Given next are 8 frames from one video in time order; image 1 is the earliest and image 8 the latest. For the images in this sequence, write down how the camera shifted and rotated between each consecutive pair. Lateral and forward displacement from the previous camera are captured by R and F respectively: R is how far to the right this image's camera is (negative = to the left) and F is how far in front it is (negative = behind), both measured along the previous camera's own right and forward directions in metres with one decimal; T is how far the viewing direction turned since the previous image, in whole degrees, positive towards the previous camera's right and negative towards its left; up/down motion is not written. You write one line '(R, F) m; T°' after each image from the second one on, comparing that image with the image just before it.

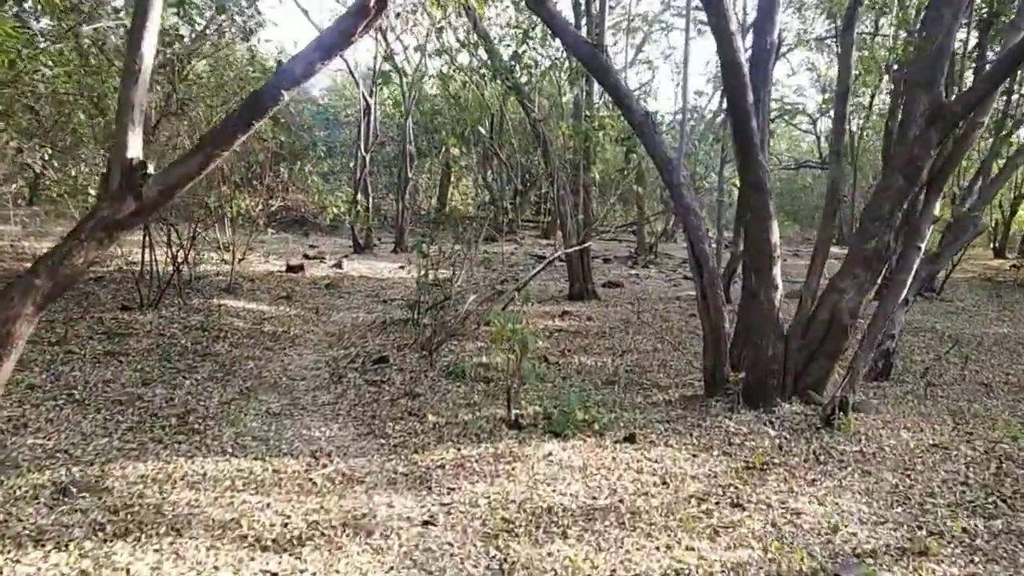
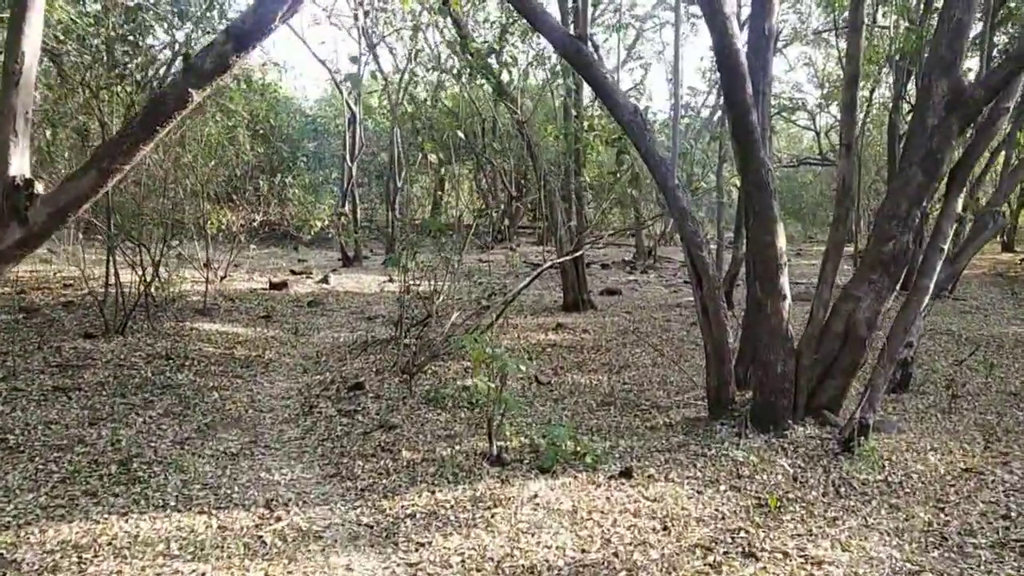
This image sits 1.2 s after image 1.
(+0.1, +0.5) m; 0°
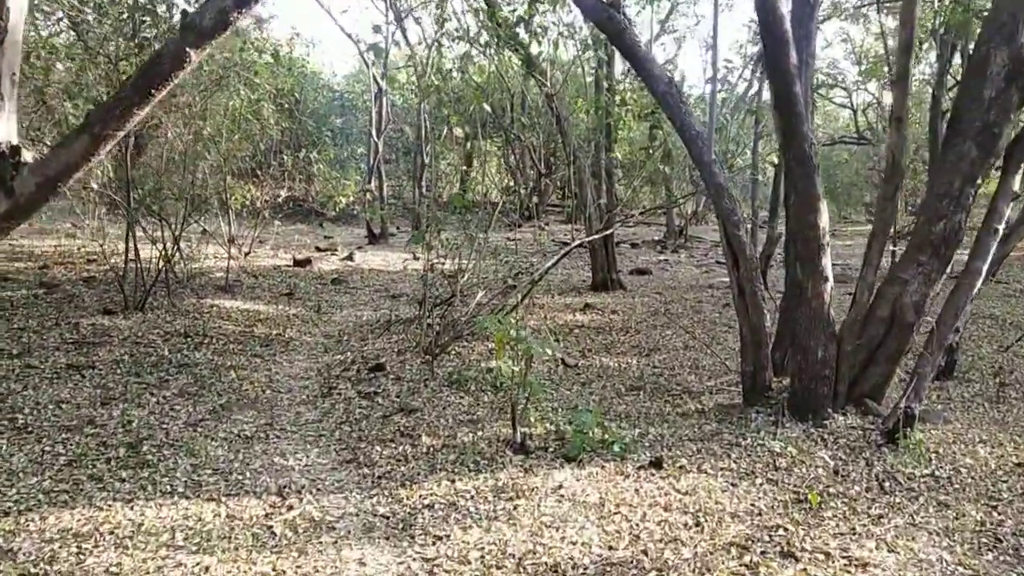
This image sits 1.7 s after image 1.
(0.0, +0.2) m; -2°
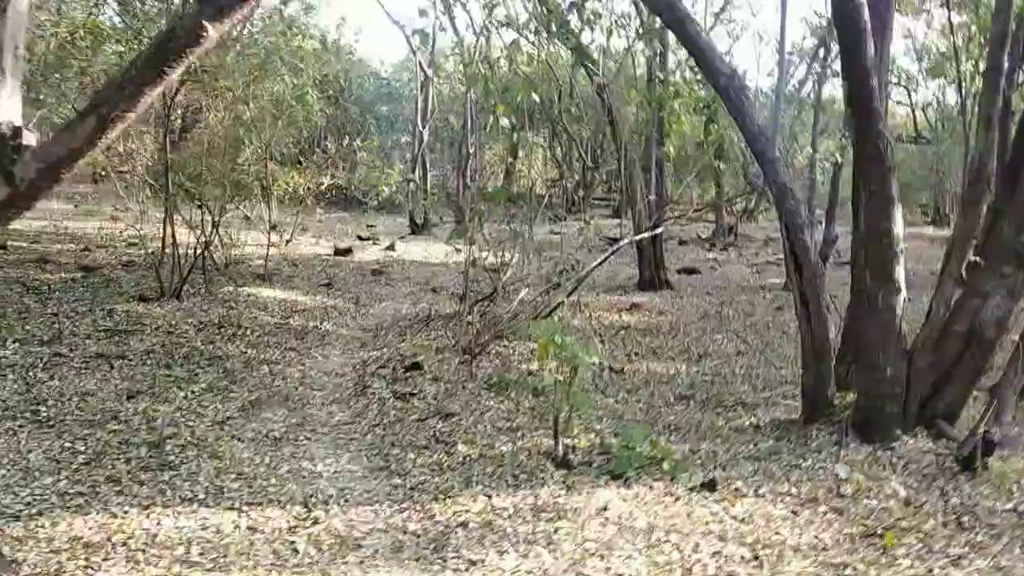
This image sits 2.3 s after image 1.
(0.0, +0.3) m; -3°
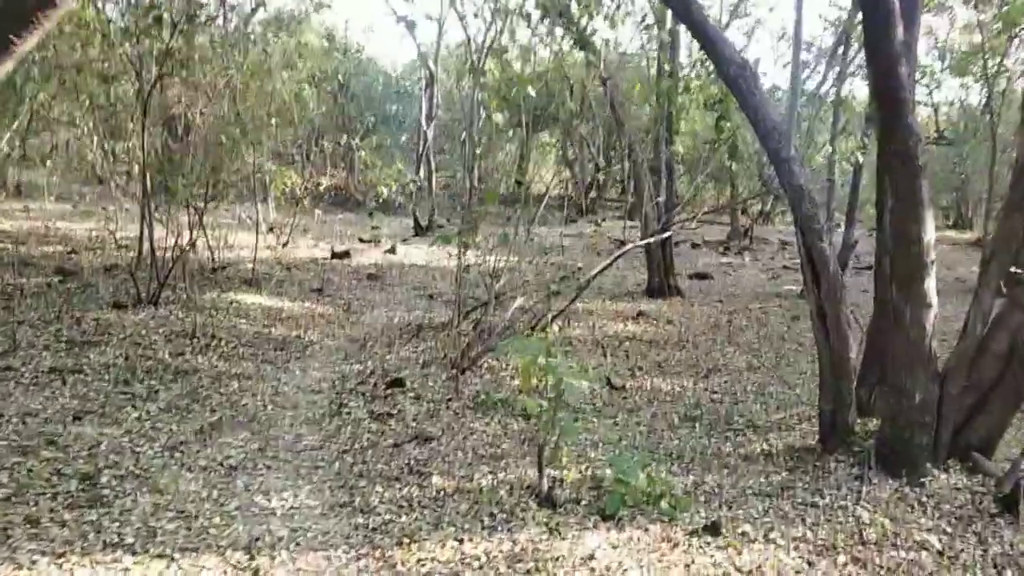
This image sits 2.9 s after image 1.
(+0.1, +0.5) m; -1°
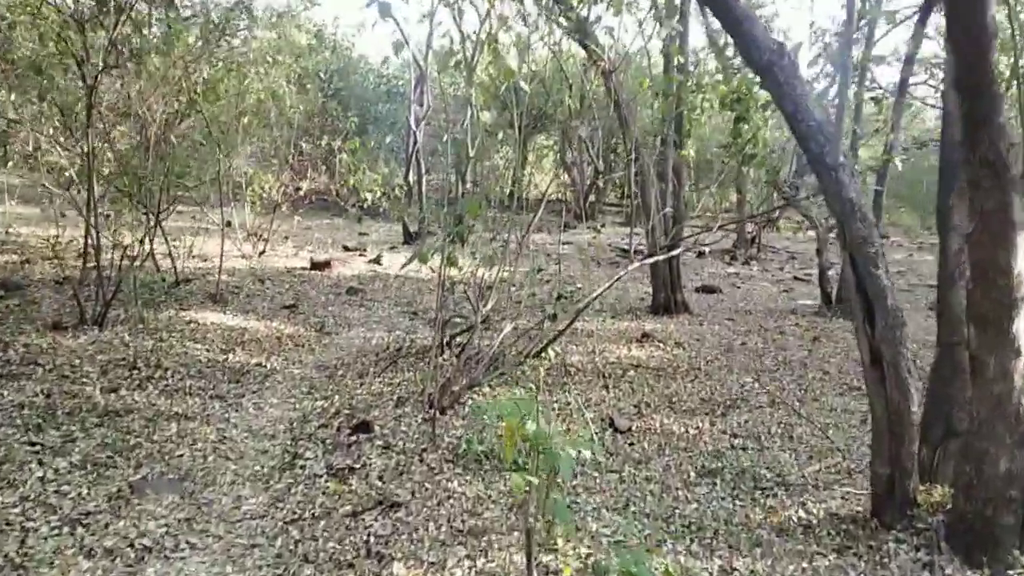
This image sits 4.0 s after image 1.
(0.0, +0.8) m; 0°
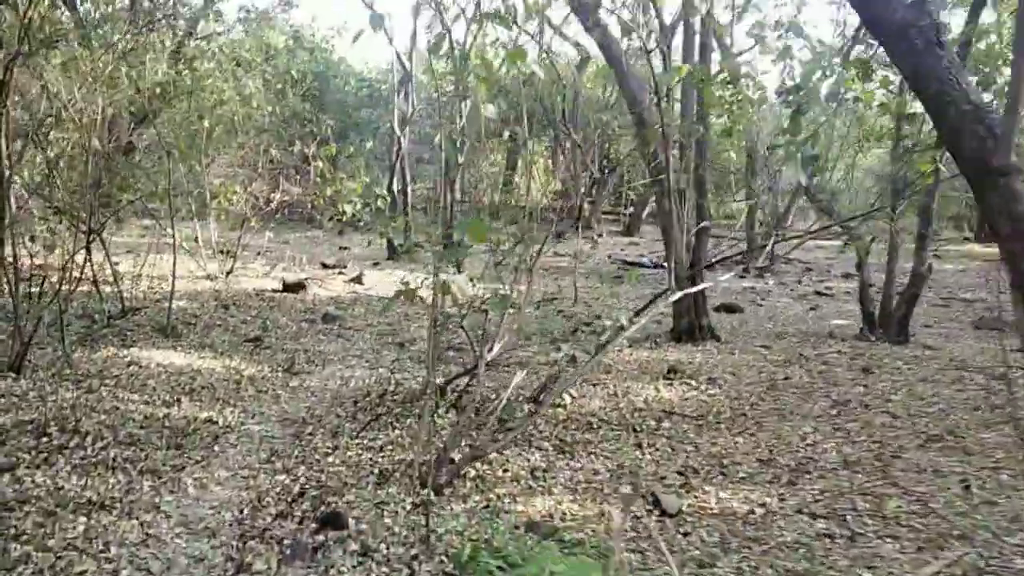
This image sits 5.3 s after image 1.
(-0.1, +1.1) m; +1°
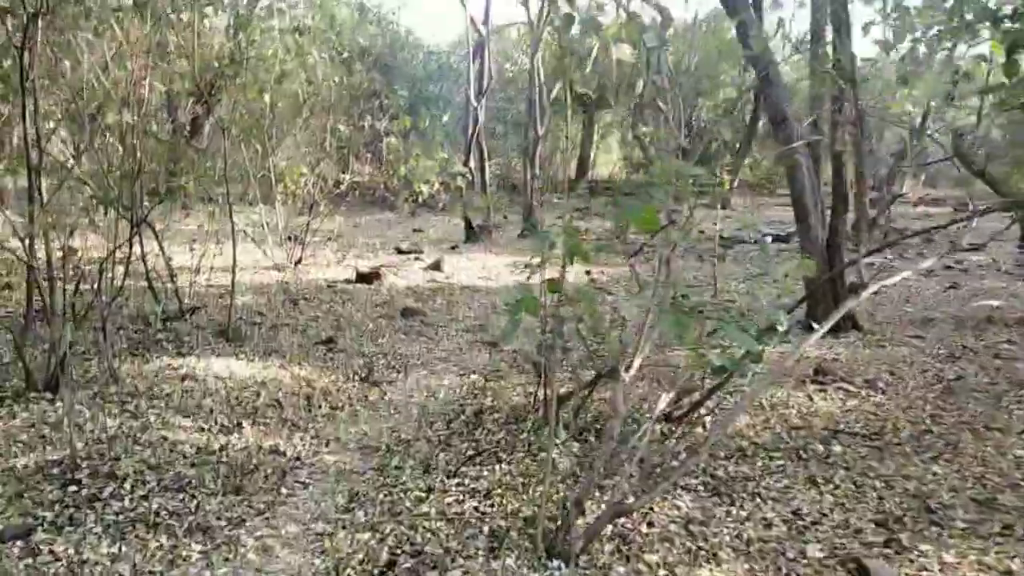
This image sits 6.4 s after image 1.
(-0.2, +1.0) m; -4°
